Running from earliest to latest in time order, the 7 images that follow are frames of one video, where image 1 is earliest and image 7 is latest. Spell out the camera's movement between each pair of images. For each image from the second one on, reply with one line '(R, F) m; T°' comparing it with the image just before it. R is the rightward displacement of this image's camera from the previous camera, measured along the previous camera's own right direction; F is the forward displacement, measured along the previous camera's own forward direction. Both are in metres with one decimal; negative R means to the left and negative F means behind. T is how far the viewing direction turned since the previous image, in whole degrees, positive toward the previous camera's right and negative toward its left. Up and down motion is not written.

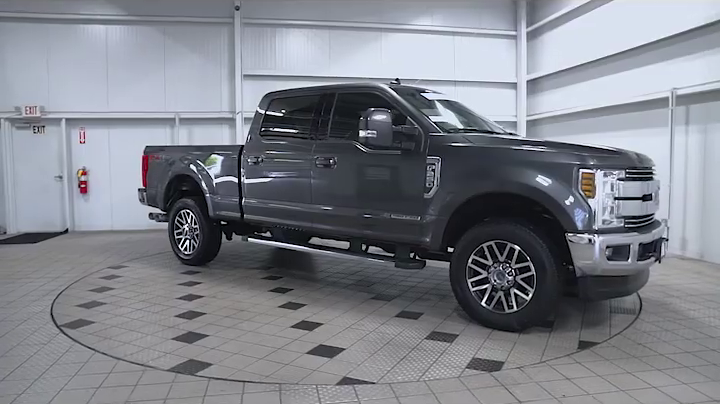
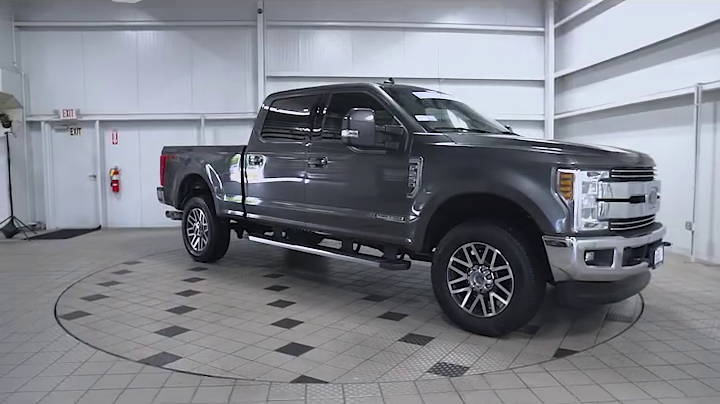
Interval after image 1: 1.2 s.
(+0.6, 0.0) m; -6°
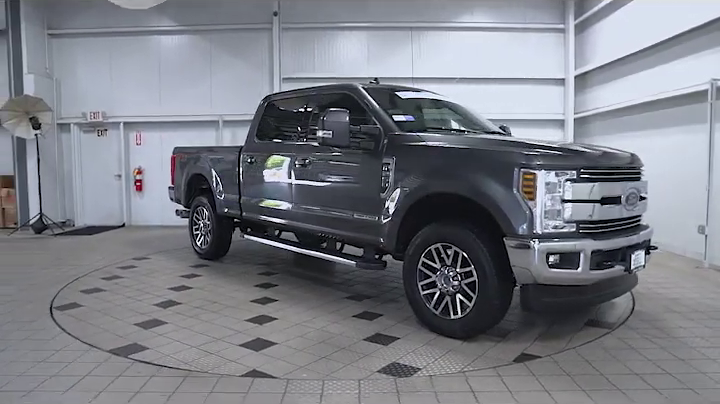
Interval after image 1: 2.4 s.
(+0.6, 0.0) m; -5°
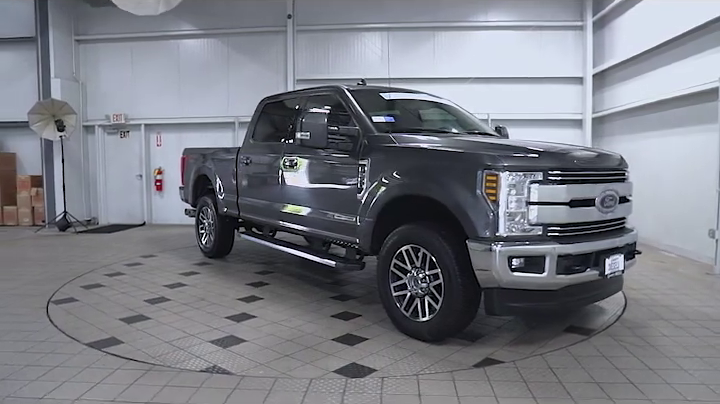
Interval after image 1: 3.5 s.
(+0.5, 0.0) m; -5°
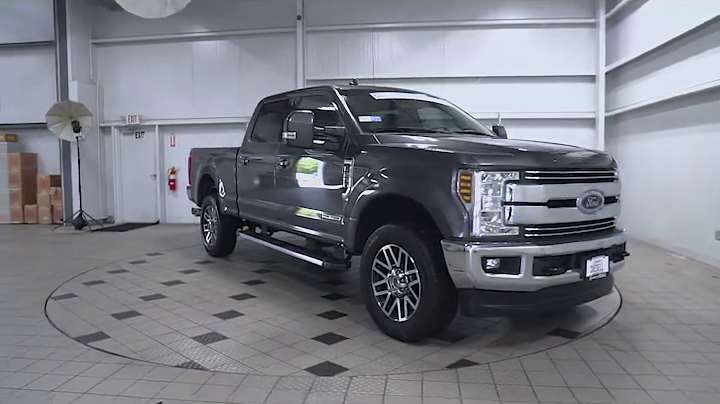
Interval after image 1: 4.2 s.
(+0.4, 0.0) m; -3°
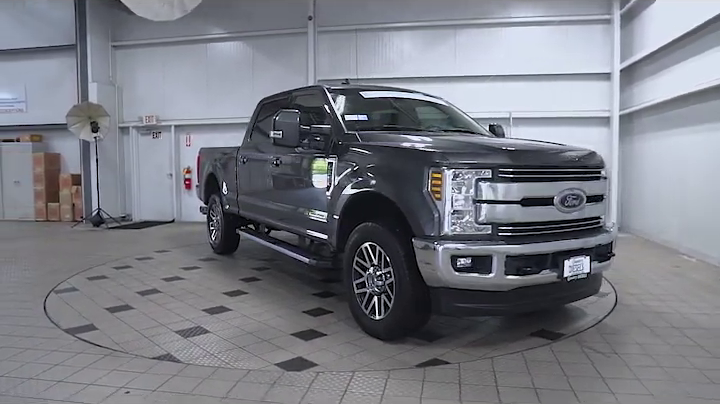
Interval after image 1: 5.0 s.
(+0.4, 0.0) m; -3°
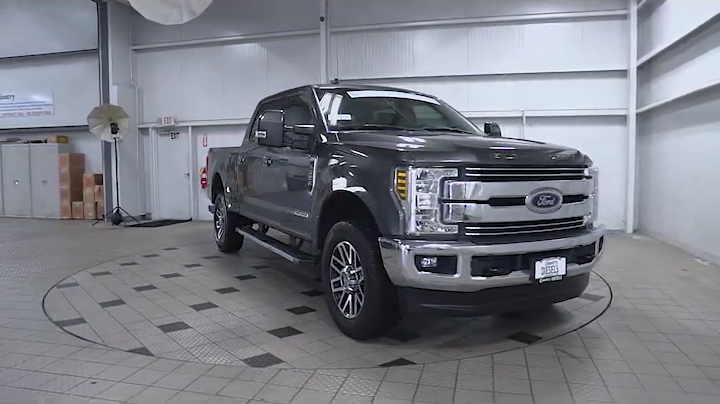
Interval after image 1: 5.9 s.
(+0.5, 0.0) m; -4°
